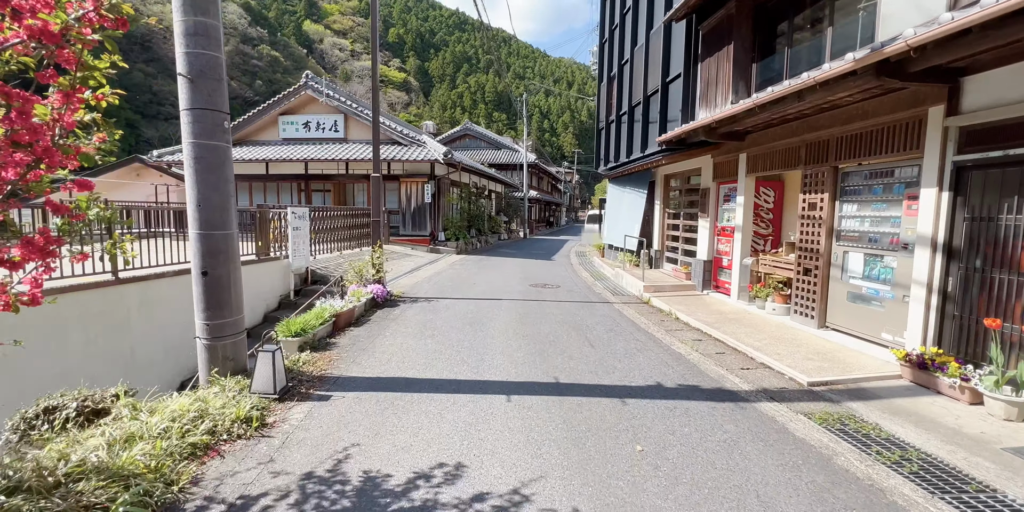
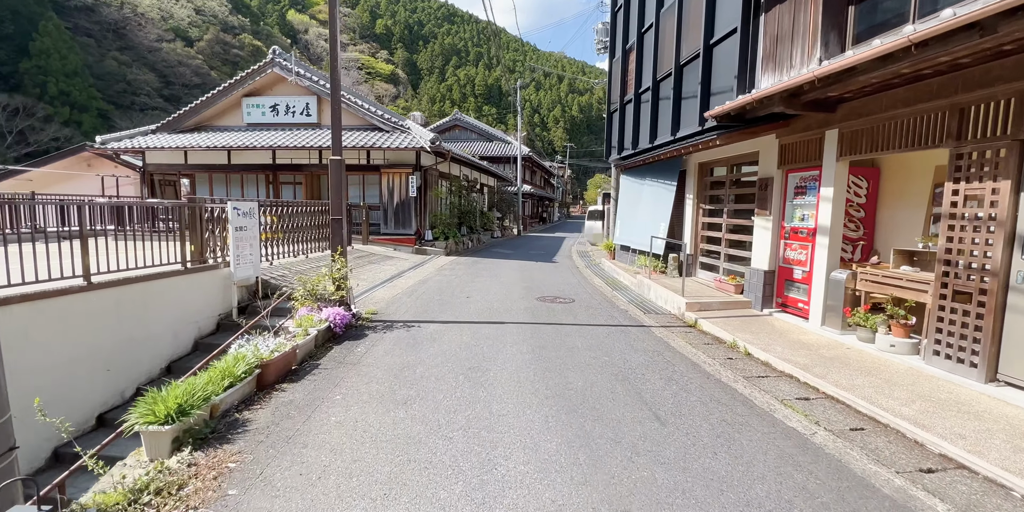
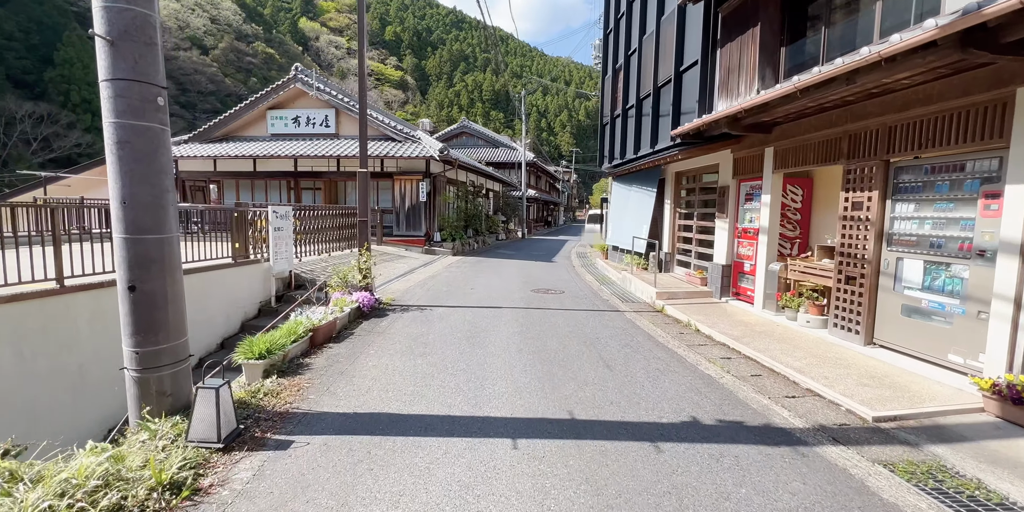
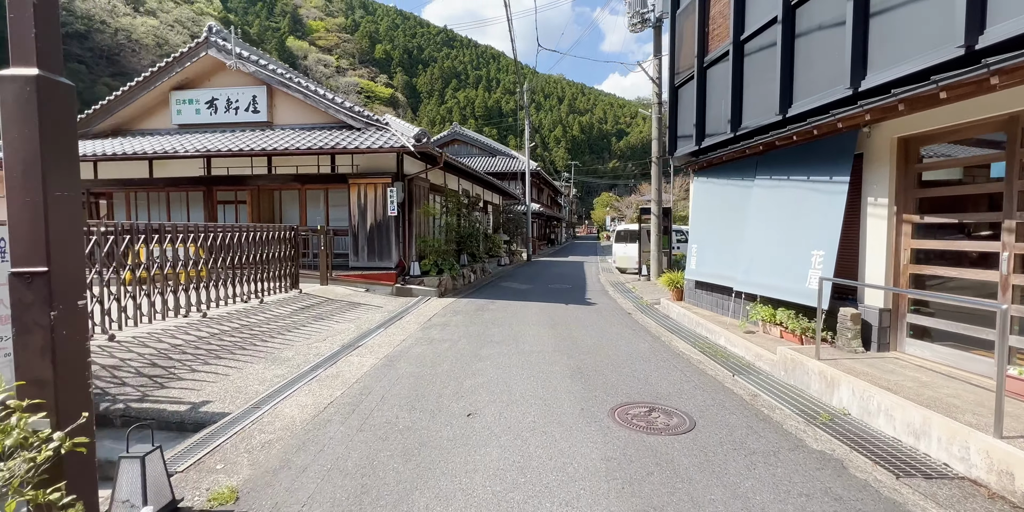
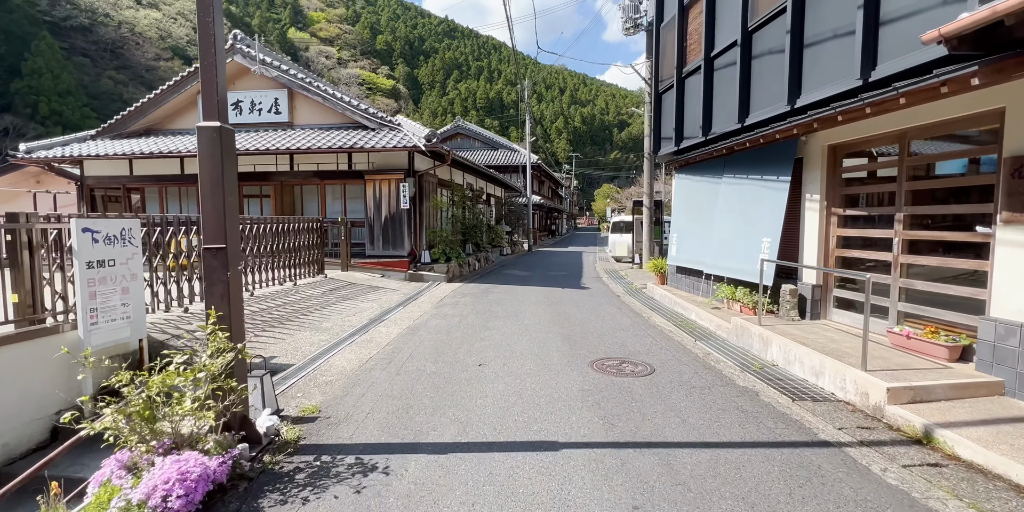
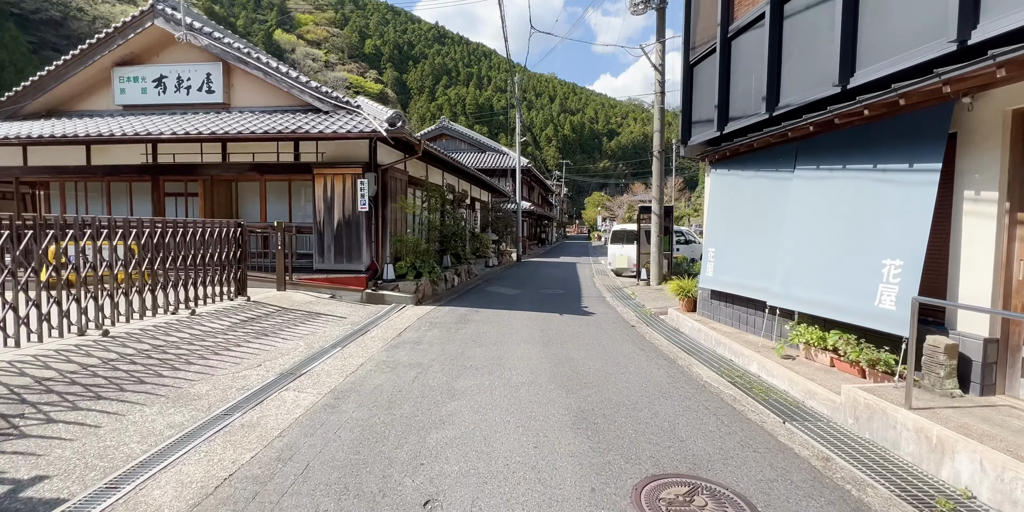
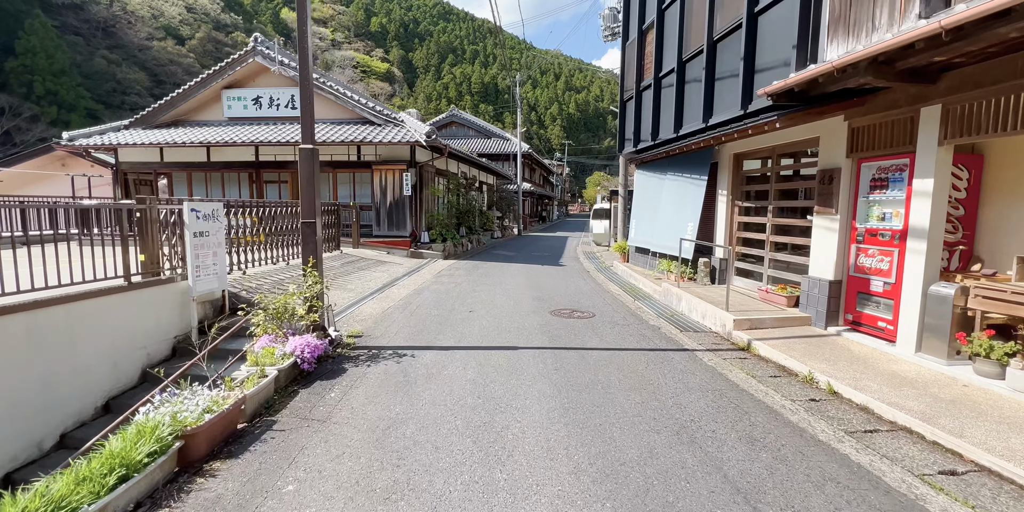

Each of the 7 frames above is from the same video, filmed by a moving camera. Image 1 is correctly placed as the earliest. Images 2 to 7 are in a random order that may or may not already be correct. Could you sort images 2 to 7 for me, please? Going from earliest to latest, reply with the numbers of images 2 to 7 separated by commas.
3, 2, 7, 5, 4, 6
